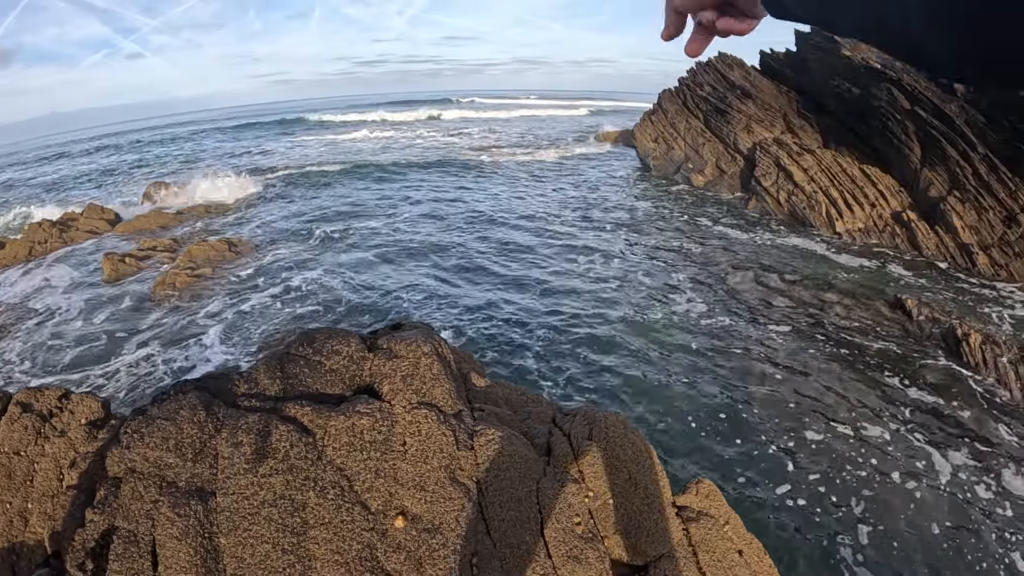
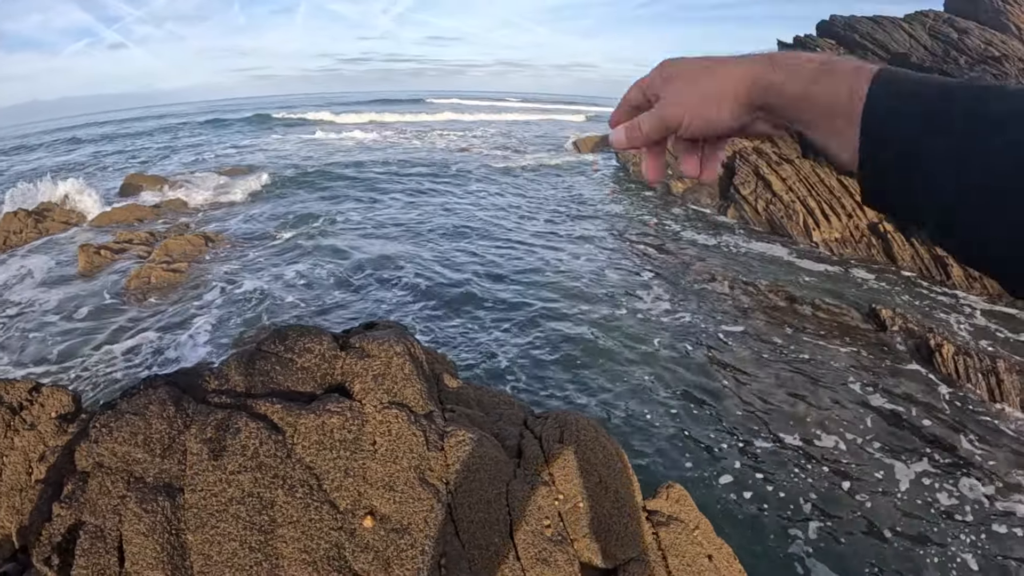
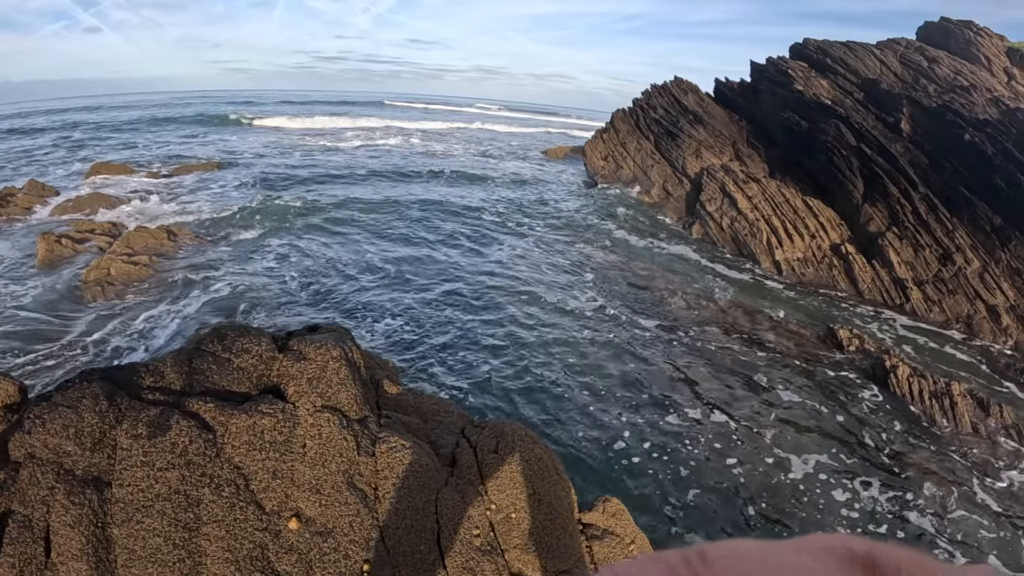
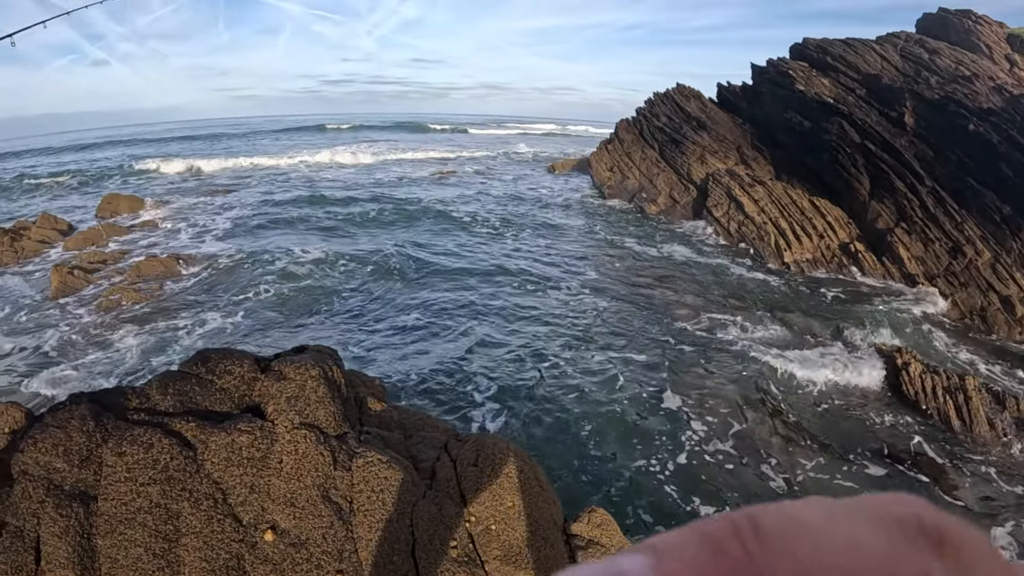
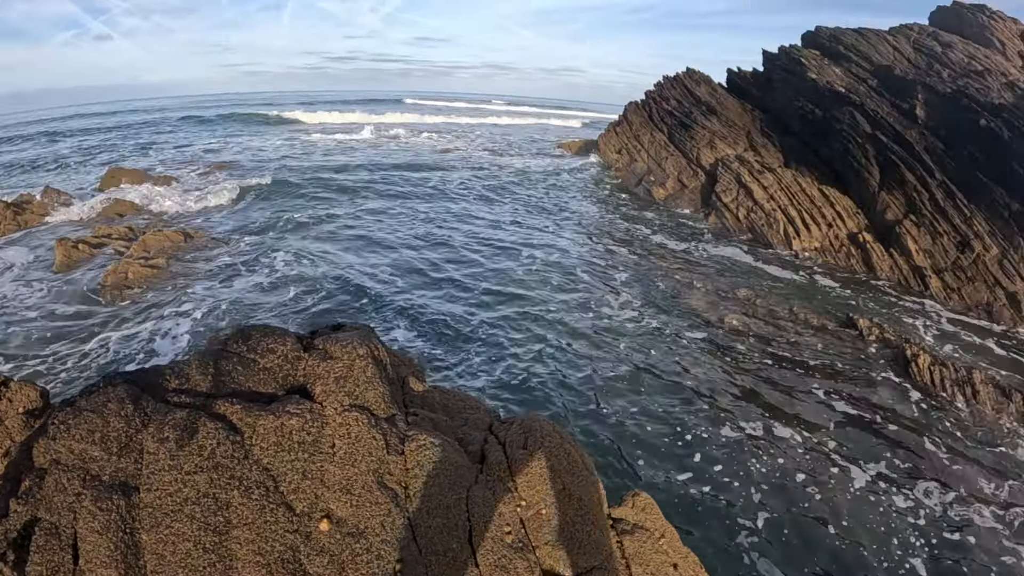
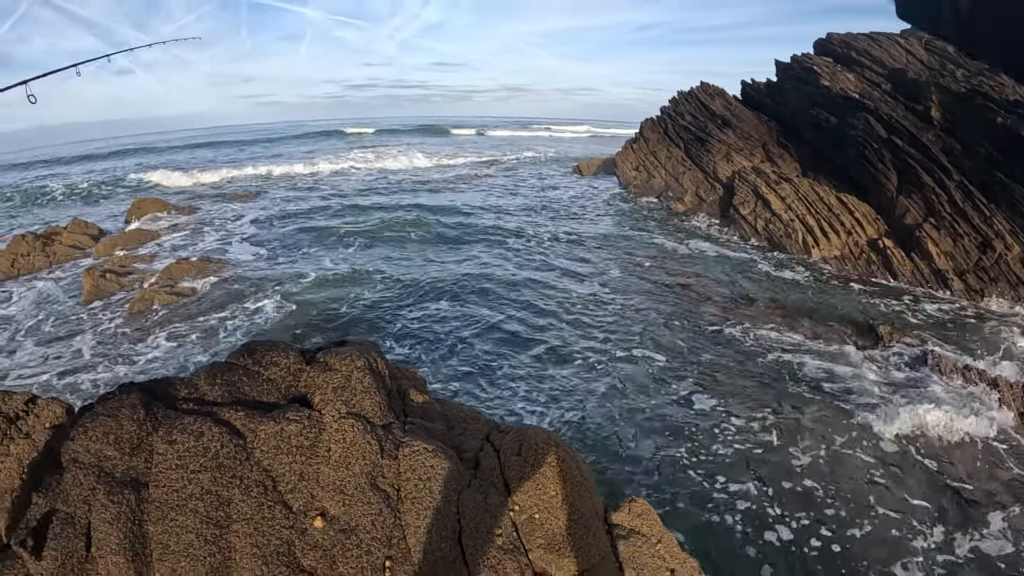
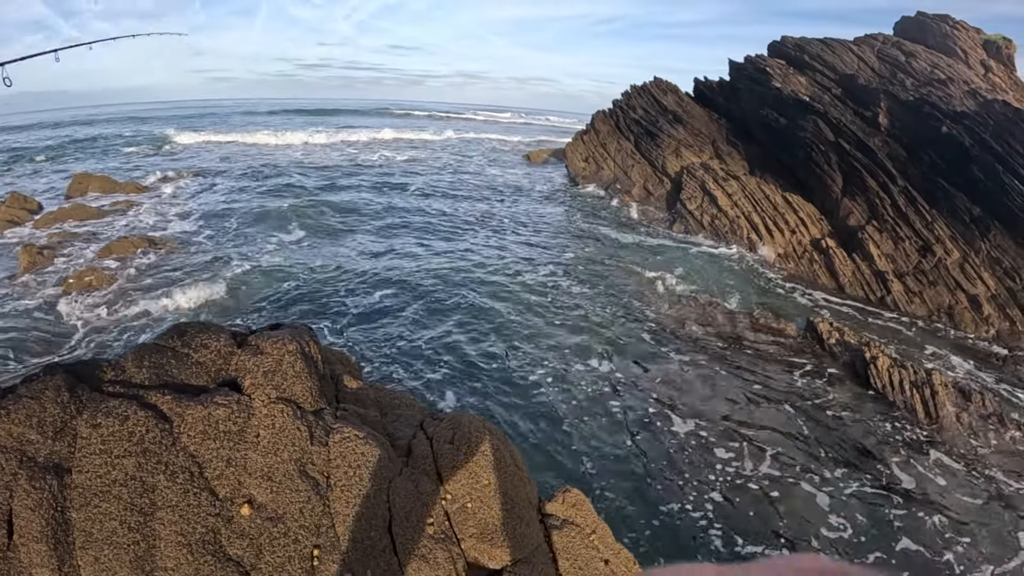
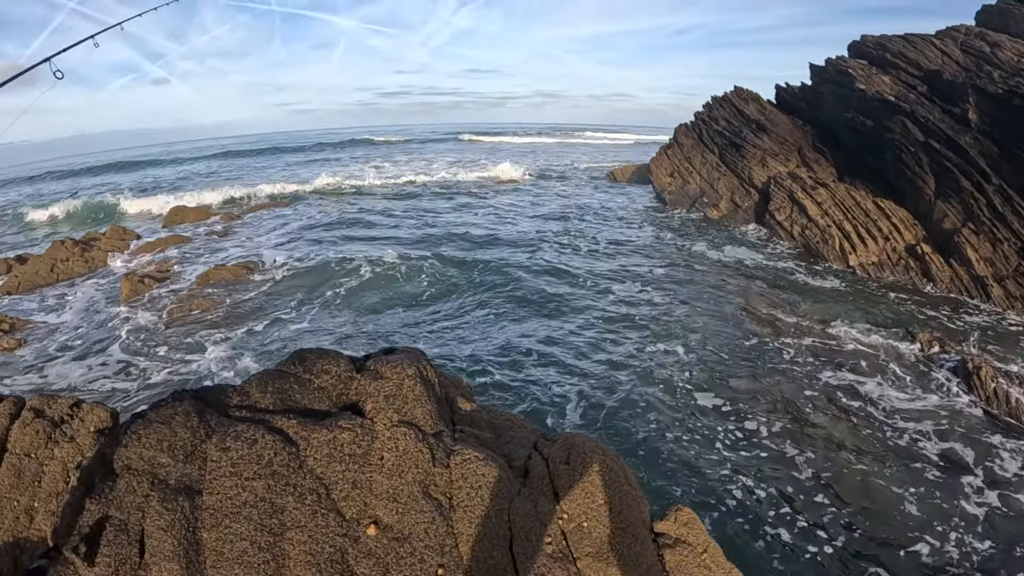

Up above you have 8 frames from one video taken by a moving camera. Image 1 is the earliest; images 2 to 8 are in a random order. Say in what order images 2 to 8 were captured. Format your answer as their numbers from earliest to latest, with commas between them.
2, 5, 3, 7, 4, 6, 8
